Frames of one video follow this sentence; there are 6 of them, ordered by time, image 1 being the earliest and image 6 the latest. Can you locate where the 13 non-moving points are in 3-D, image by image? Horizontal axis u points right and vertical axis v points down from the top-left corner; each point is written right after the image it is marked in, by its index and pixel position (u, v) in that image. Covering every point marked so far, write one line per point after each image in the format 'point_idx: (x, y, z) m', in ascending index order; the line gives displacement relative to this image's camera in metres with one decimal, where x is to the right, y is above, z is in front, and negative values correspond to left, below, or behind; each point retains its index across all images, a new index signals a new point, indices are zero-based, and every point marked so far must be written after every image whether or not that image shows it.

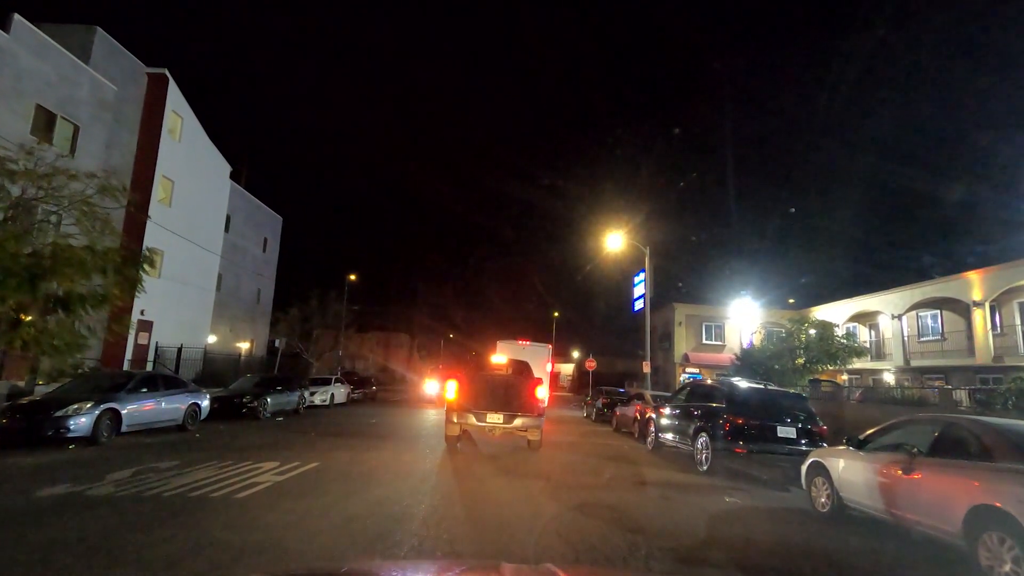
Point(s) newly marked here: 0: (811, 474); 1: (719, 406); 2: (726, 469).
0: (+4.0, -2.5, +8.7) m
1: (+3.9, -2.2, +12.1) m
2: (+3.9, -3.4, +12.2) m
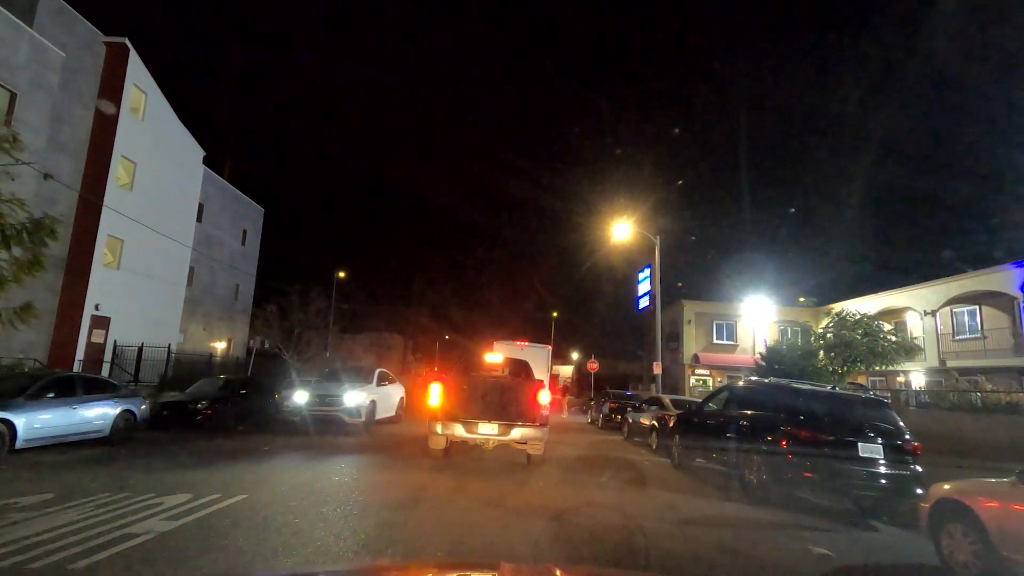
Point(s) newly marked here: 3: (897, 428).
0: (+3.9, -2.1, +6.1) m
1: (+3.9, -1.9, +9.5) m
2: (+3.9, -3.1, +9.6) m
3: (+5.1, -1.9, +8.8) m
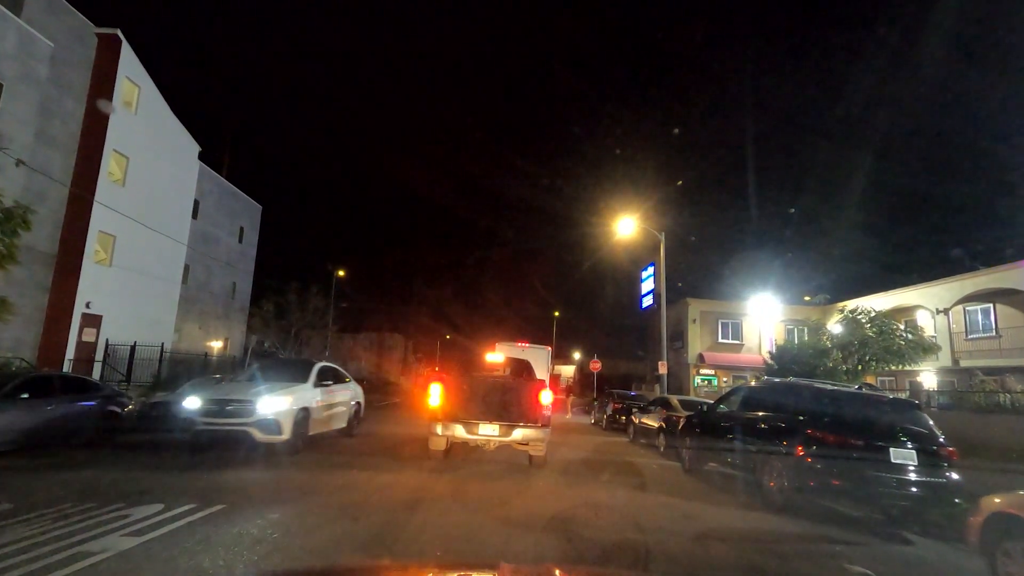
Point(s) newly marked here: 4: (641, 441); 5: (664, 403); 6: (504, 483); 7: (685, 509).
0: (+4.0, -2.0, +5.5) m
1: (+3.9, -1.8, +8.9) m
2: (+3.9, -3.0, +9.0) m
3: (+5.2, -1.8, +8.2) m
4: (+3.5, -4.1, +17.8) m
5: (+3.9, -3.0, +17.2) m
6: (-0.1, -3.3, +11.2) m
7: (+2.3, -3.0, +8.9) m
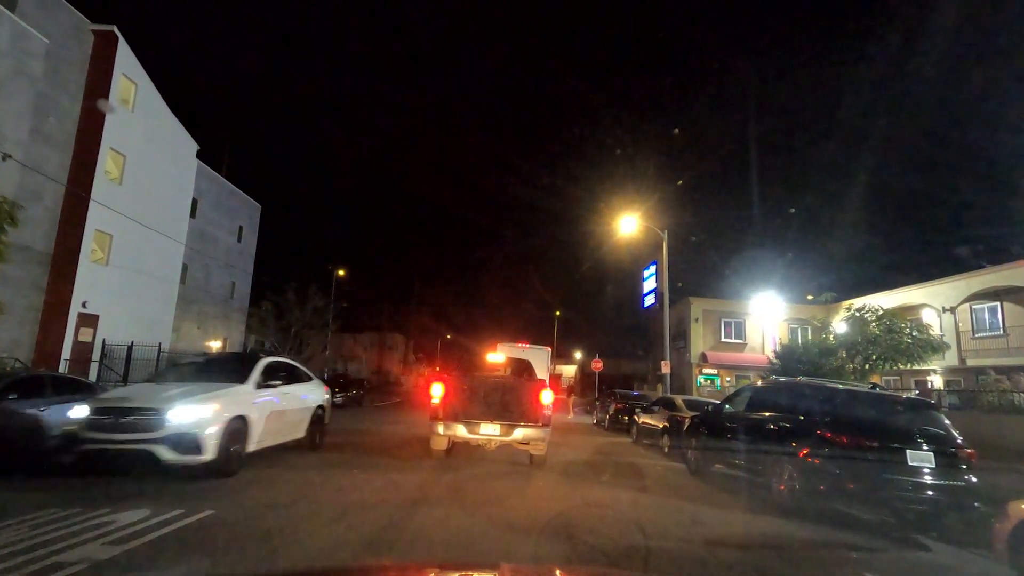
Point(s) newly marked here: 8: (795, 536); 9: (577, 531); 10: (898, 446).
0: (+4.0, -2.0, +5.2) m
1: (+3.9, -1.7, +8.6) m
2: (+4.0, -2.9, +8.7) m
3: (+5.2, -1.7, +7.9) m
4: (+3.5, -4.1, +17.5) m
5: (+4.0, -2.9, +16.9) m
6: (-0.1, -3.2, +10.9) m
7: (+2.4, -2.9, +8.7) m
8: (+3.1, -2.7, +7.3) m
9: (+0.8, -2.9, +7.9) m
10: (+4.5, -1.9, +7.8) m
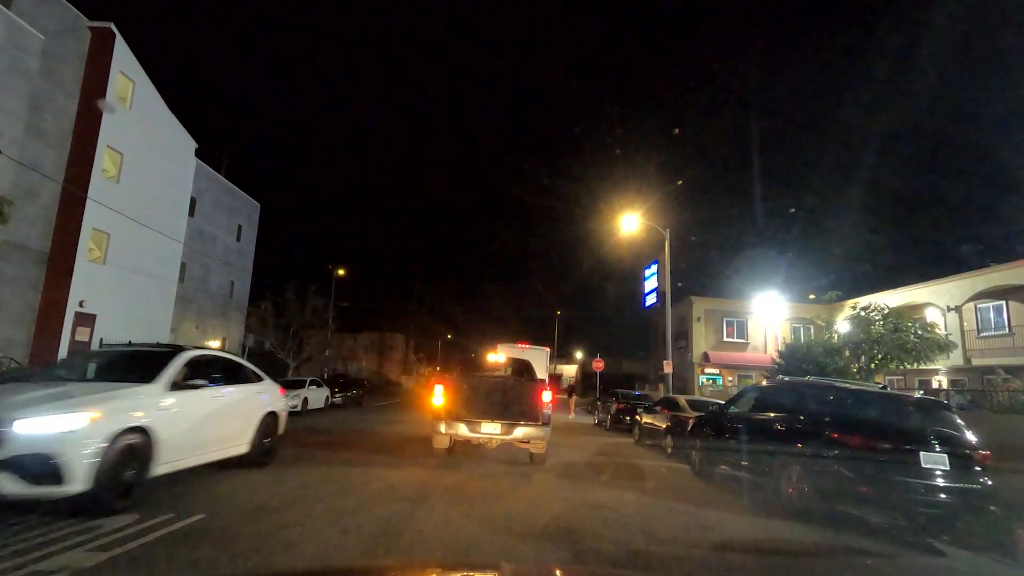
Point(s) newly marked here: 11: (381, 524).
0: (+4.0, -1.9, +5.0) m
1: (+3.9, -1.7, +8.4) m
2: (+4.0, -2.9, +8.5) m
3: (+5.2, -1.7, +7.7) m
4: (+3.5, -4.0, +17.3) m
5: (+4.0, -2.9, +16.6) m
6: (-0.1, -3.2, +10.7) m
7: (+2.4, -2.9, +8.4) m
8: (+3.1, -2.7, +7.0) m
9: (+0.8, -2.9, +7.6) m
10: (+4.6, -1.8, +7.6) m
11: (-1.5, -2.8, +7.7) m
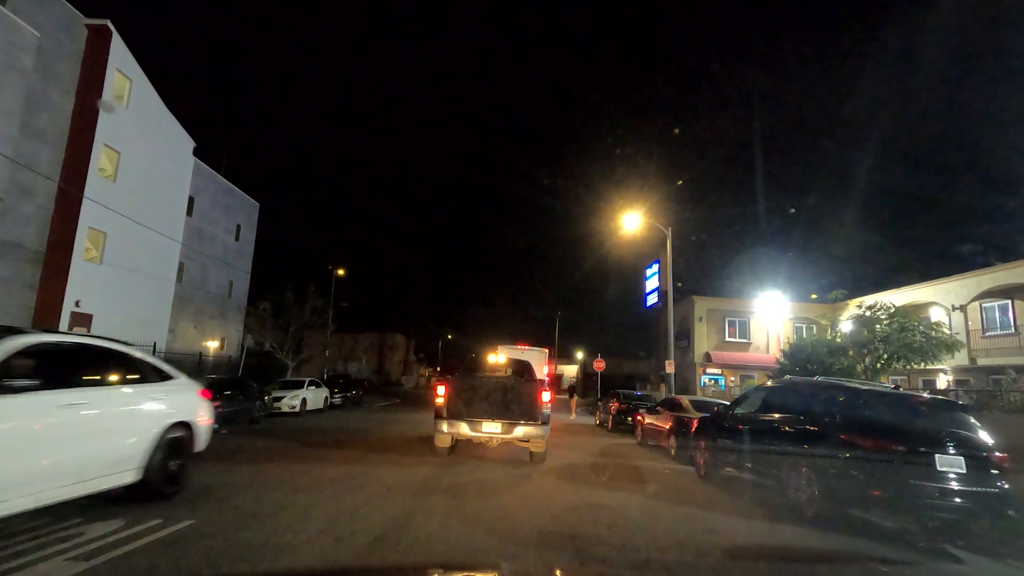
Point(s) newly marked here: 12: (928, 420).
0: (+4.0, -1.9, +4.7) m
1: (+3.9, -1.6, +8.2) m
2: (+4.0, -2.9, +8.3) m
3: (+5.2, -1.7, +7.5) m
4: (+3.6, -4.0, +17.1) m
5: (+4.0, -2.9, +16.4) m
6: (-0.1, -3.2, +10.4) m
7: (+2.4, -2.9, +8.2) m
8: (+3.1, -2.6, +6.8) m
9: (+0.8, -2.8, +7.4) m
10: (+4.6, -1.8, +7.4) m
11: (-1.5, -2.7, +7.5) m
12: (+4.8, -1.5, +7.7) m
